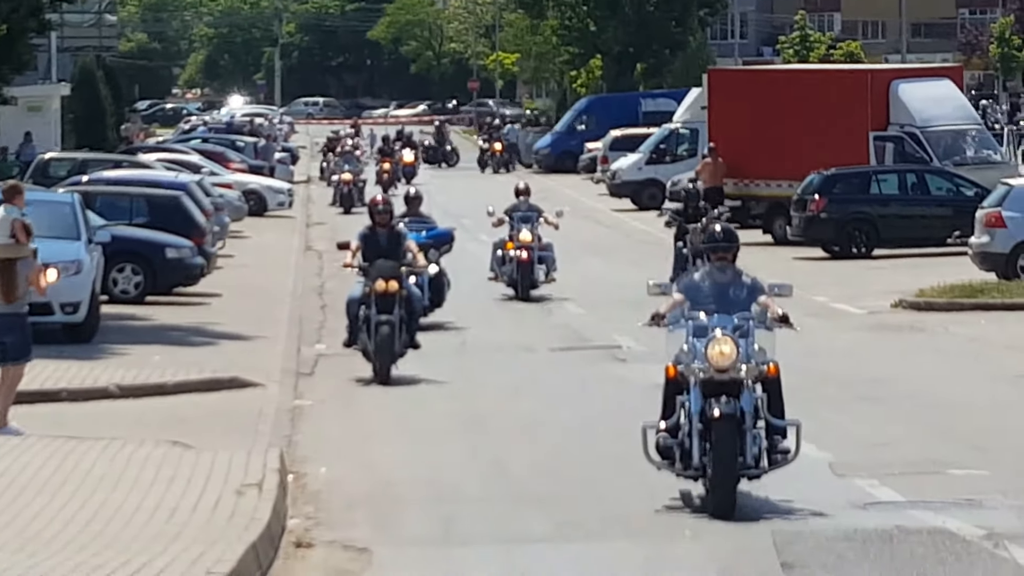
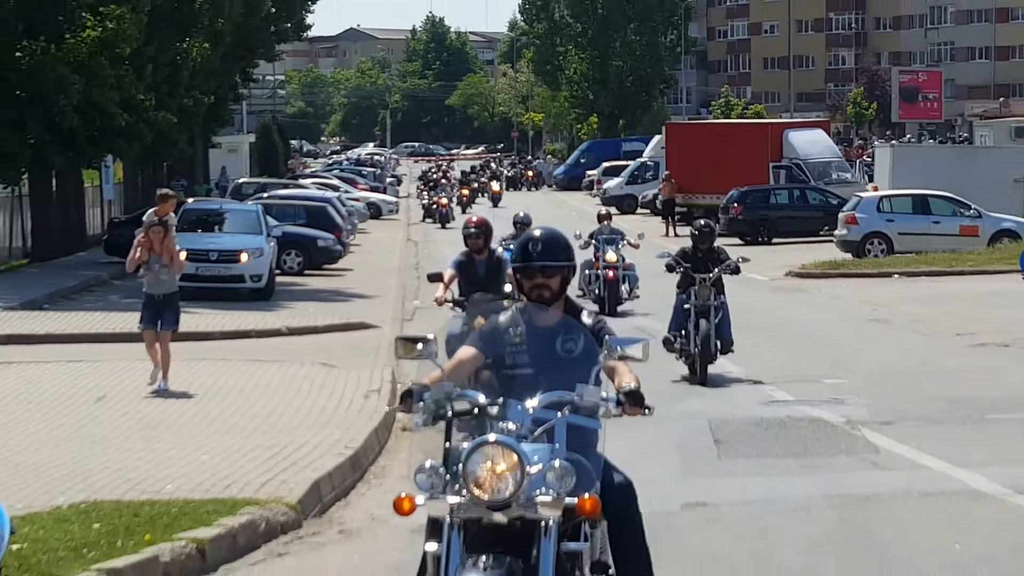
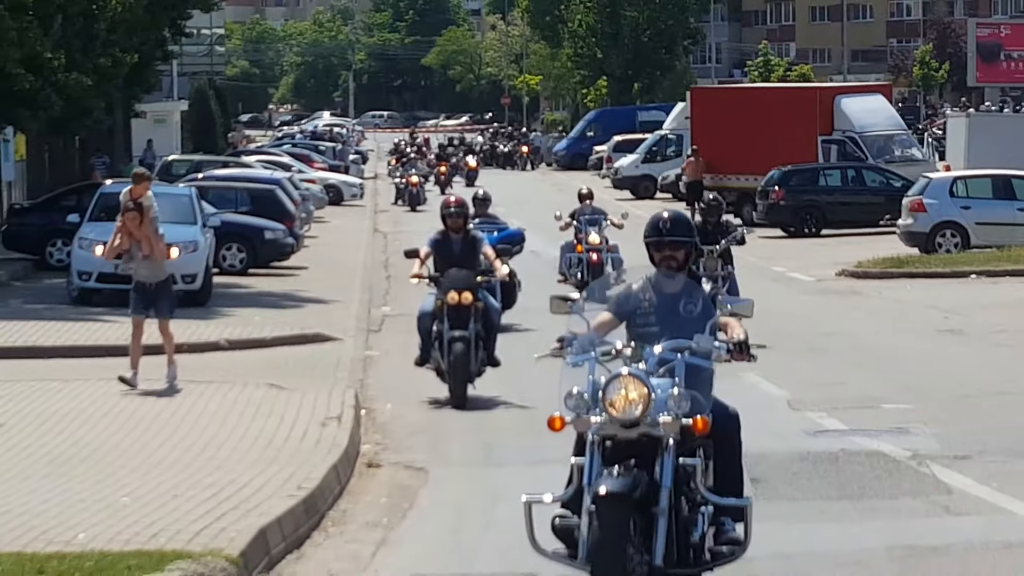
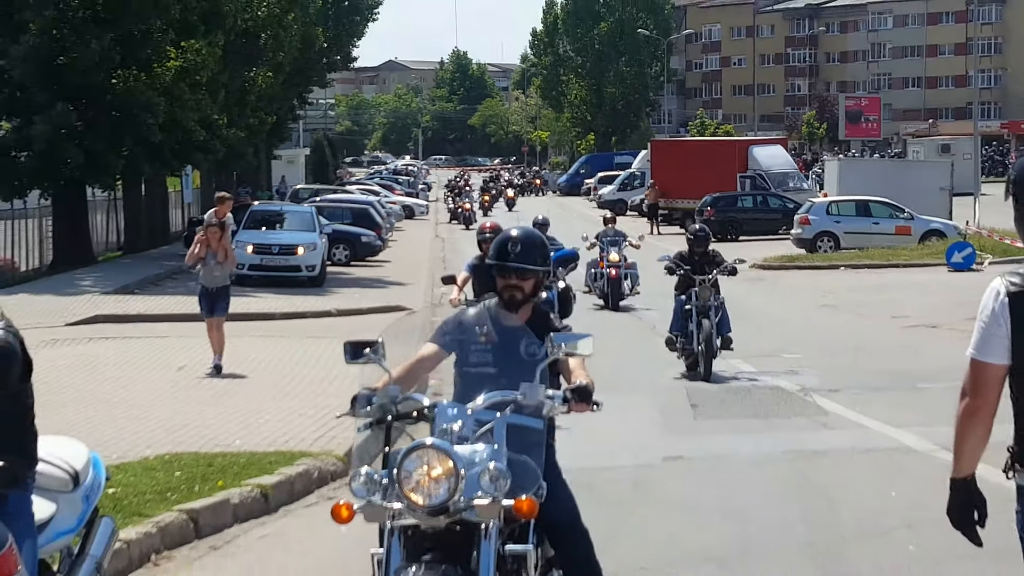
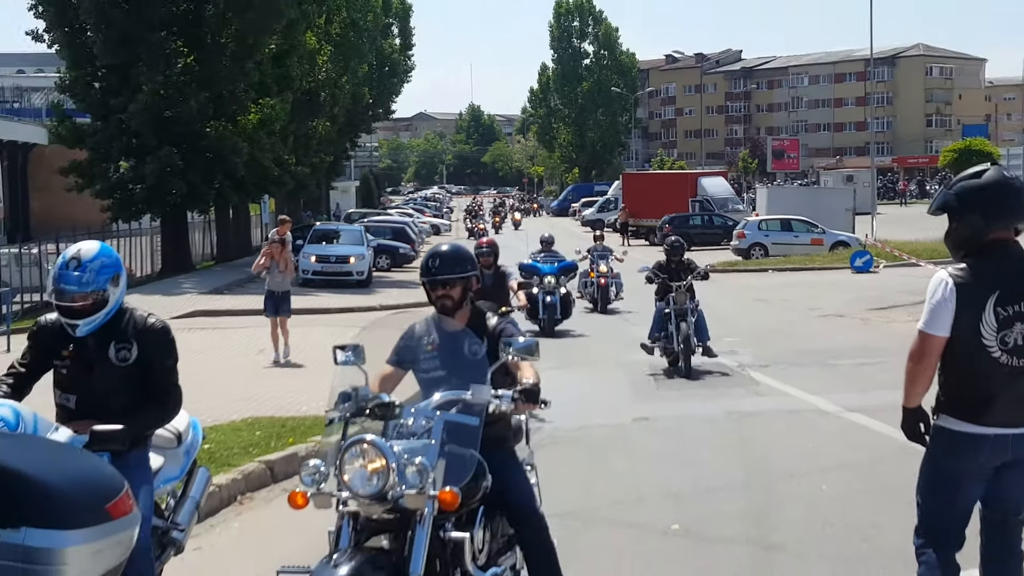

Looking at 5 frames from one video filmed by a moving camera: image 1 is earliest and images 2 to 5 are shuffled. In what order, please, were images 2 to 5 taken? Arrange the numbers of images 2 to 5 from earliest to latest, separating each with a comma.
3, 2, 4, 5
